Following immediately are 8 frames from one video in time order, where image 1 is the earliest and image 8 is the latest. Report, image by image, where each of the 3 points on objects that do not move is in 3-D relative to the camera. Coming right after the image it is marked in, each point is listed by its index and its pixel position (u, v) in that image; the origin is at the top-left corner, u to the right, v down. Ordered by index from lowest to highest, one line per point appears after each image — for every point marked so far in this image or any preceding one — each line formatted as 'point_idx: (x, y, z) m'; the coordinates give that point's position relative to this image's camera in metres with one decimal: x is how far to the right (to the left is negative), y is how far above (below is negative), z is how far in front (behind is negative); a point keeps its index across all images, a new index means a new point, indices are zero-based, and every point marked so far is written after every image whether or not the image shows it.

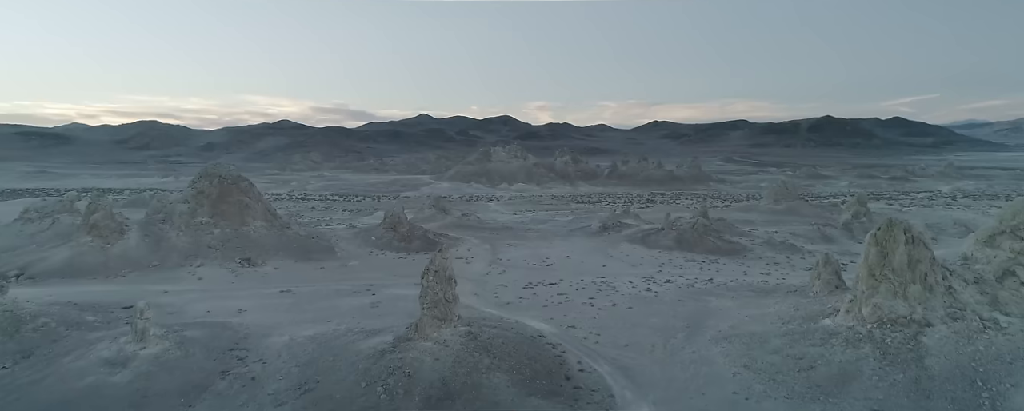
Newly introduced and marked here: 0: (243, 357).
0: (-3.5, -2.0, +7.0) m
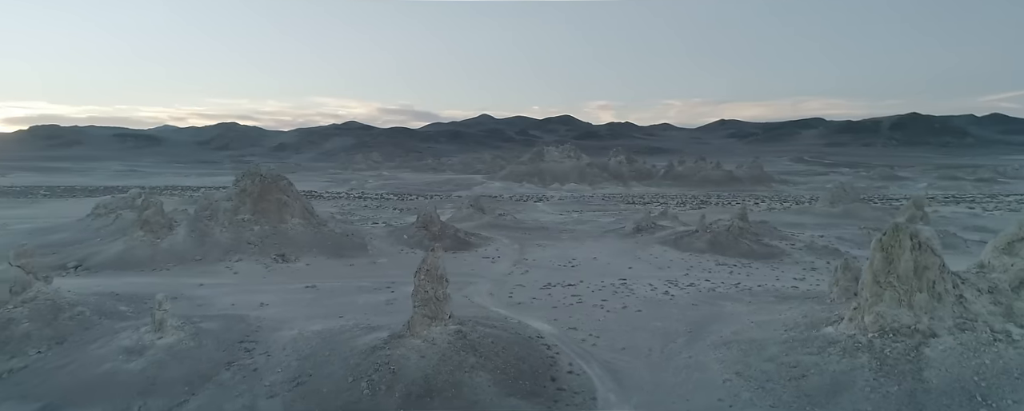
0: (-3.5, -1.9, +7.2) m
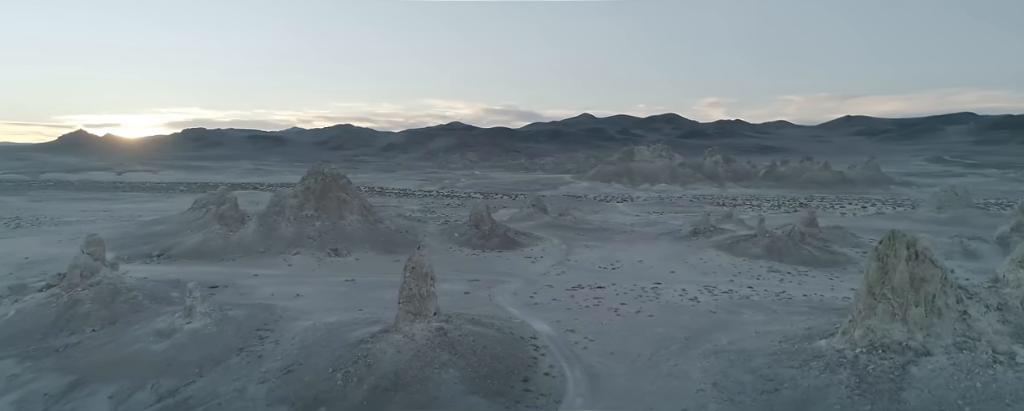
0: (-3.5, -1.8, +7.6) m
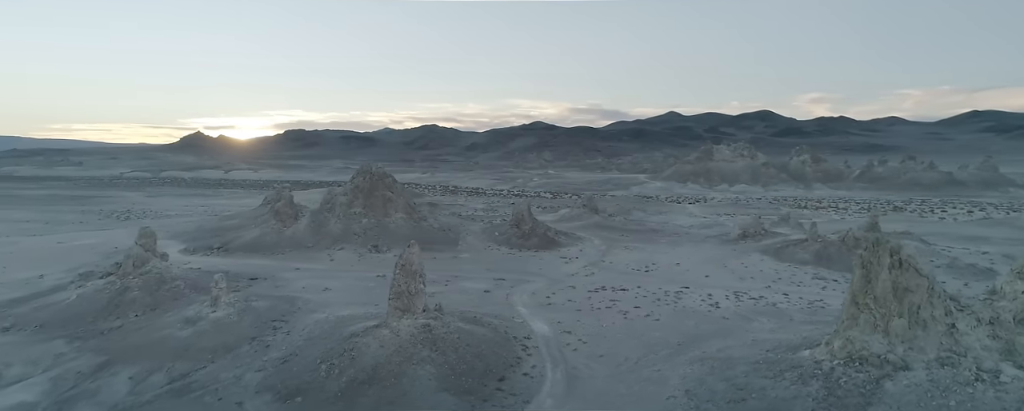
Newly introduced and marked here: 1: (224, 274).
0: (-3.4, -1.8, +8.0) m
1: (-8.2, -1.9, +15.4) m
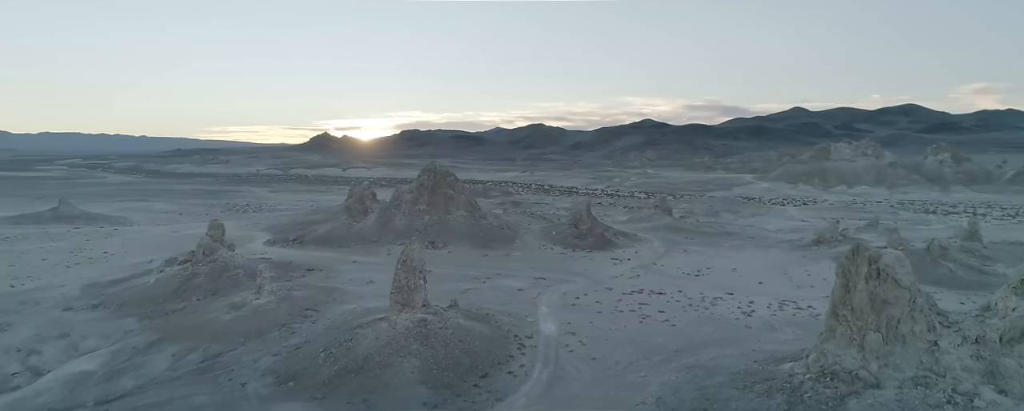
0: (-3.2, -1.7, +8.5) m
1: (-7.0, -1.8, +16.5) m
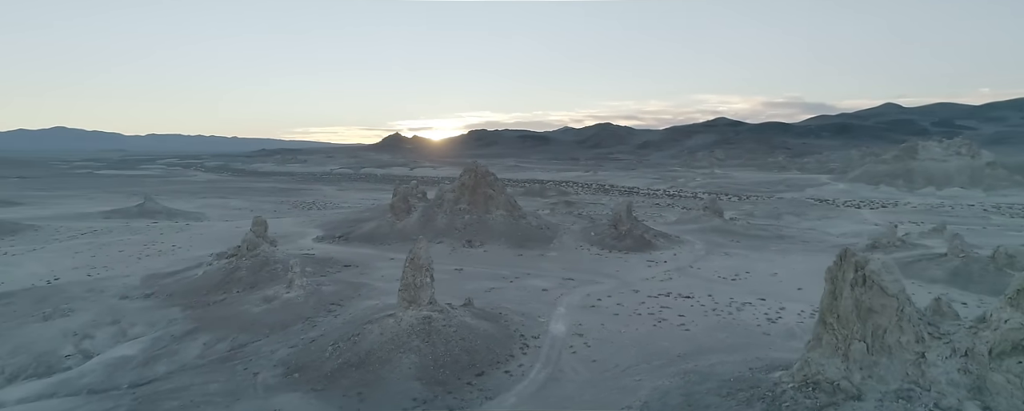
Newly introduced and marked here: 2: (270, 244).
0: (-2.9, -1.7, +8.8) m
1: (-6.0, -1.7, +17.1) m
2: (-7.1, -1.1, +15.9) m
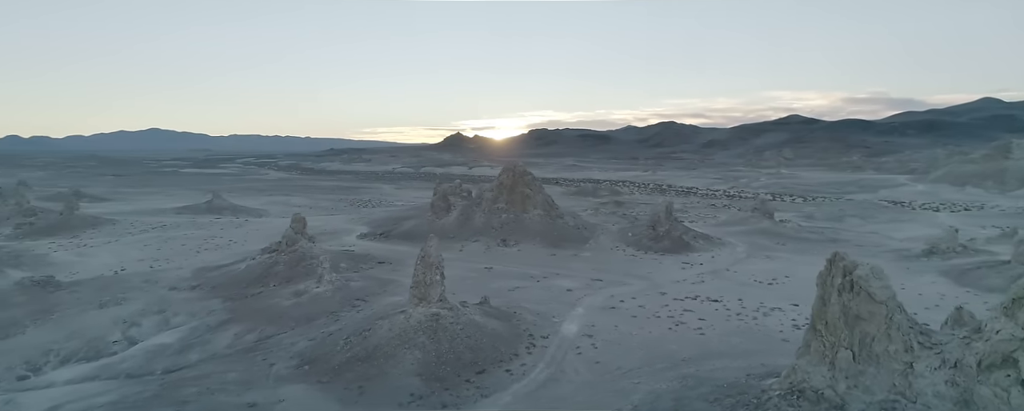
0: (-2.6, -1.7, +9.2) m
1: (-5.0, -1.6, +17.6) m
2: (-6.2, -1.1, +16.6) m
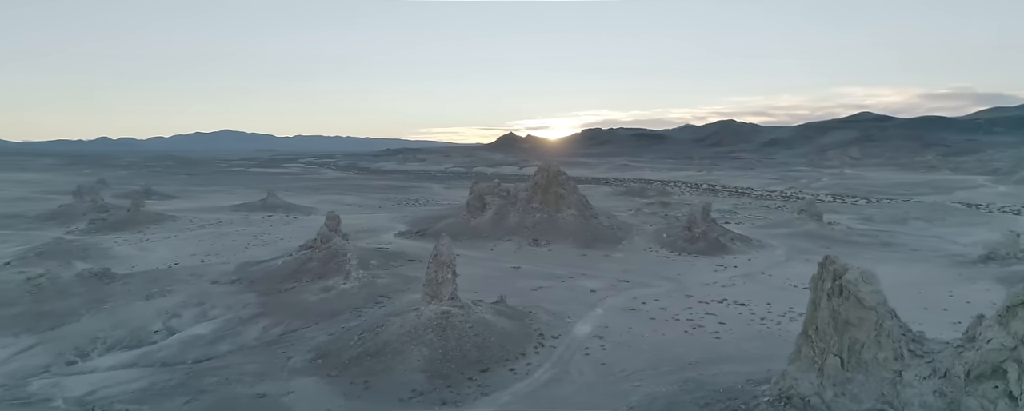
0: (-2.3, -1.7, +9.4) m
1: (-4.1, -1.6, +18.1) m
2: (-5.3, -1.0, +17.1) m
